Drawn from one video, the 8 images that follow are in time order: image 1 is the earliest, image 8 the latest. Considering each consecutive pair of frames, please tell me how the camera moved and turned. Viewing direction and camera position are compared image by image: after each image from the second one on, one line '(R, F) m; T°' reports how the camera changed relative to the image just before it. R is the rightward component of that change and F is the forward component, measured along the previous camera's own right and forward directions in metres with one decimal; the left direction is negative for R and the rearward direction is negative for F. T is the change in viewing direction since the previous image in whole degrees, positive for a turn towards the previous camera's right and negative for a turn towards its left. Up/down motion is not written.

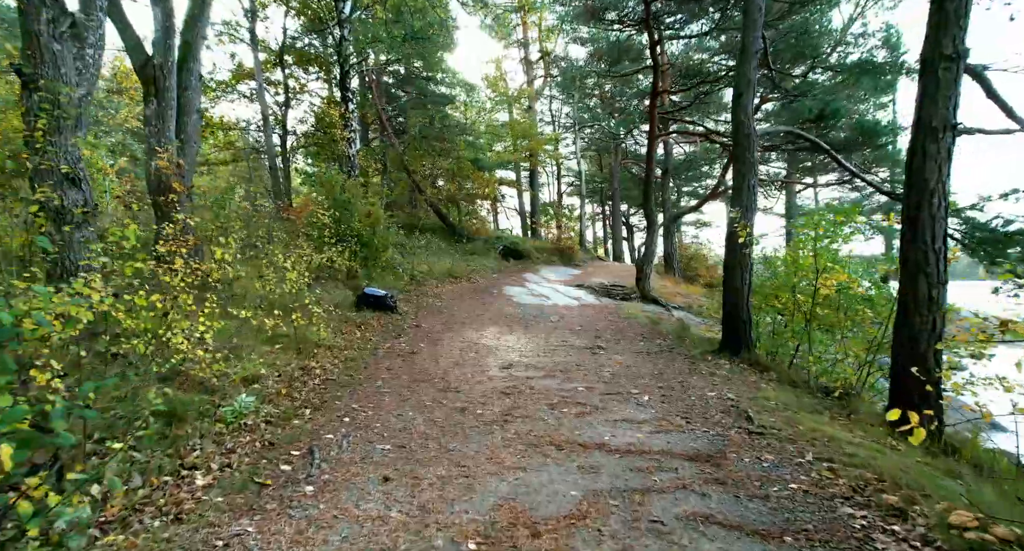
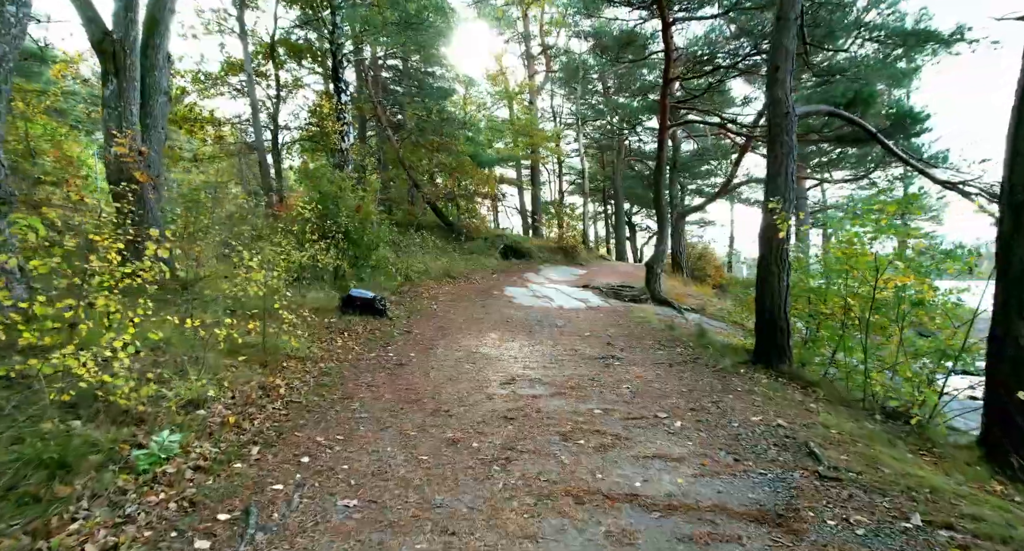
(0.0, +0.9) m; 0°
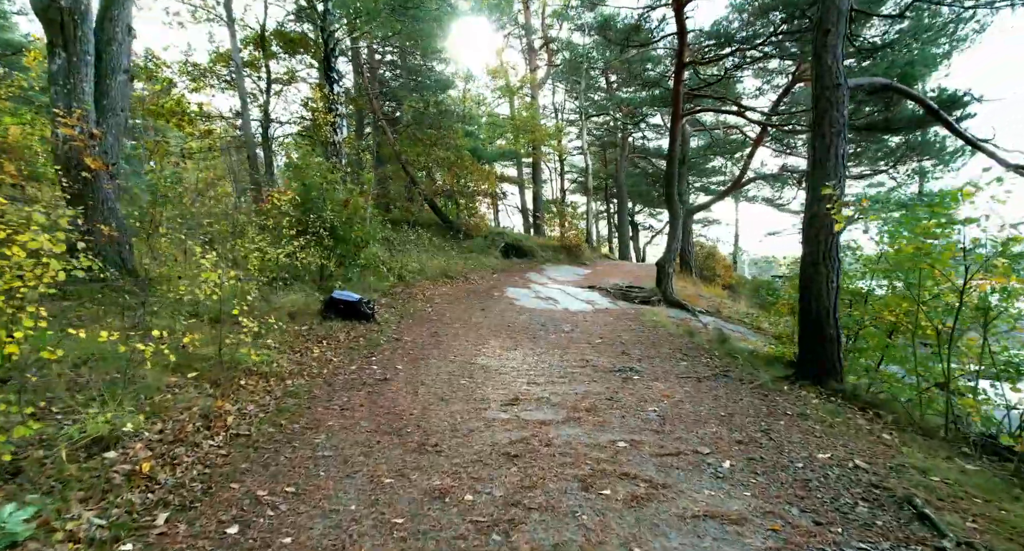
(0.0, +0.9) m; 0°
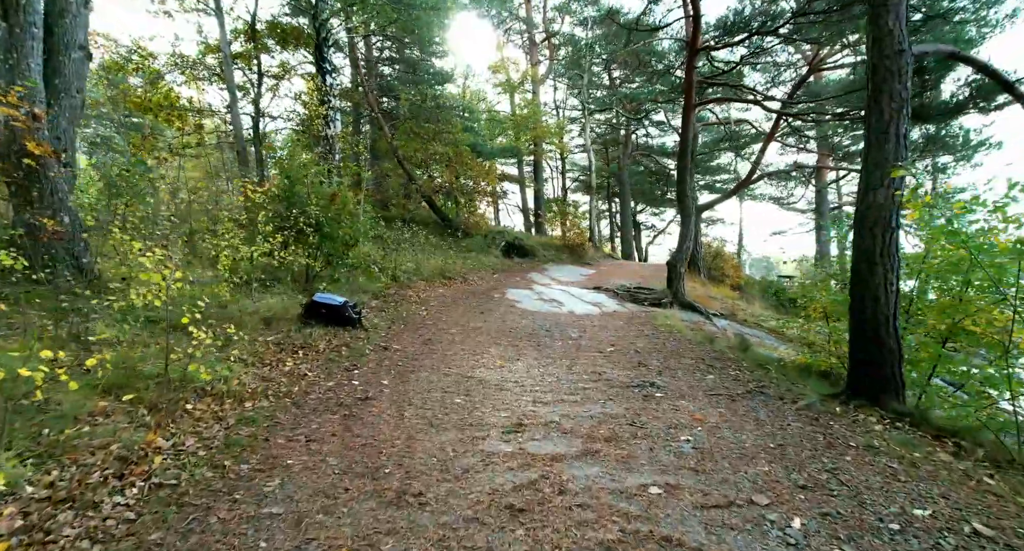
(0.0, +0.8) m; 0°
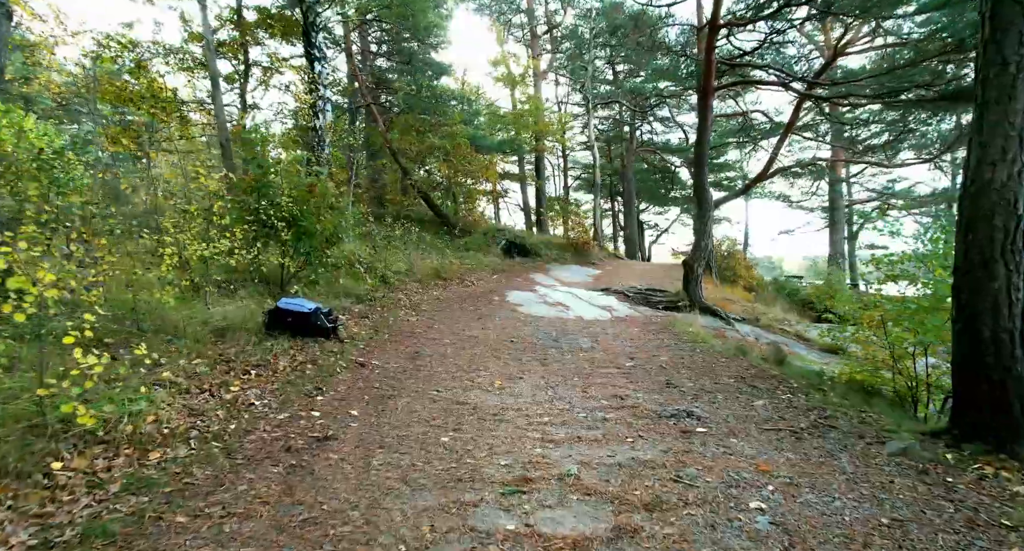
(0.0, +1.0) m; 0°
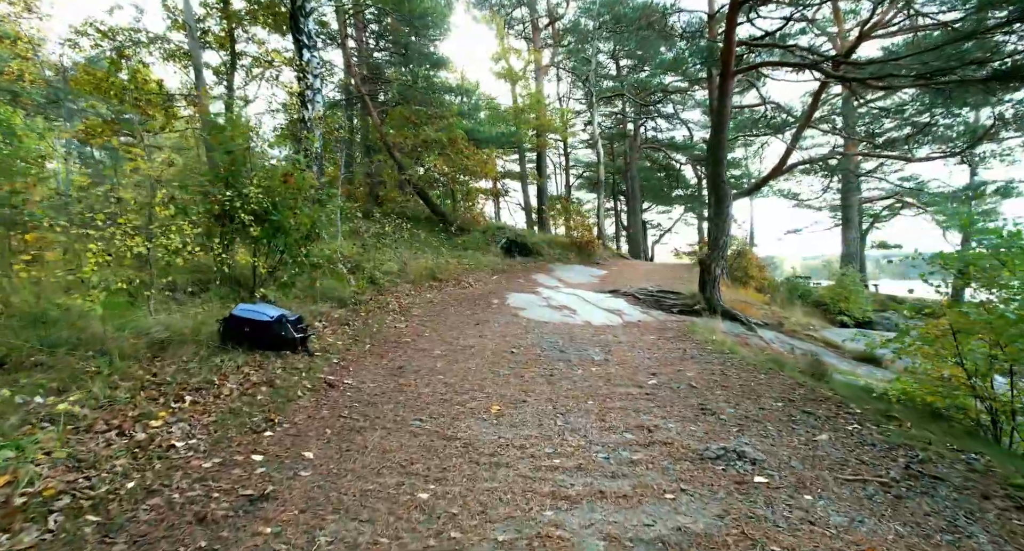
(0.0, +0.9) m; 0°
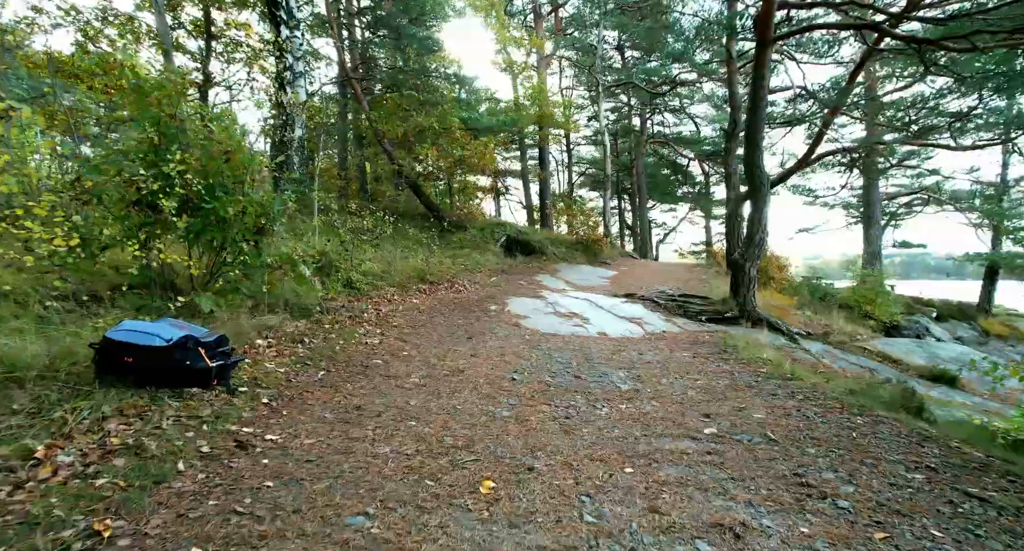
(0.0, +1.5) m; 0°
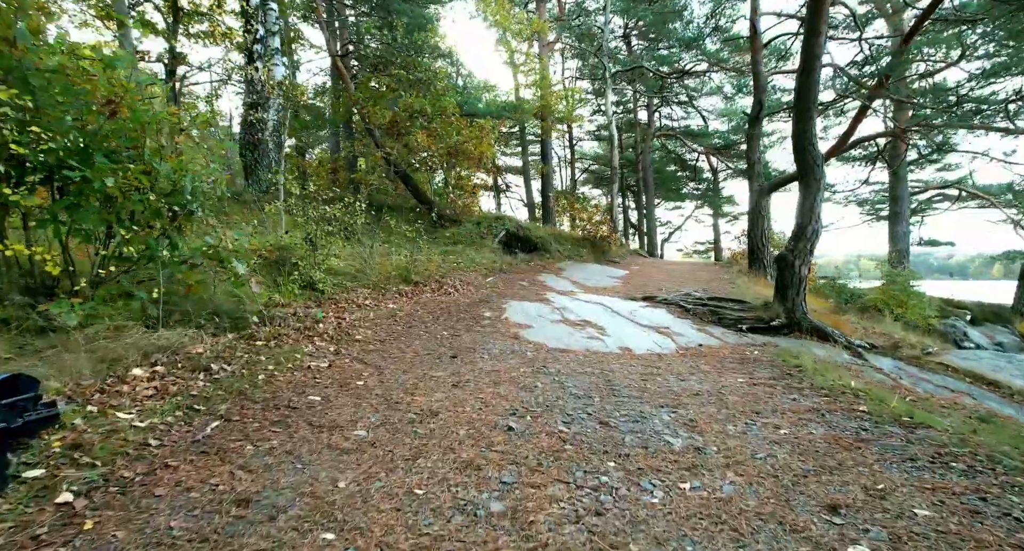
(0.0, +1.7) m; 0°
